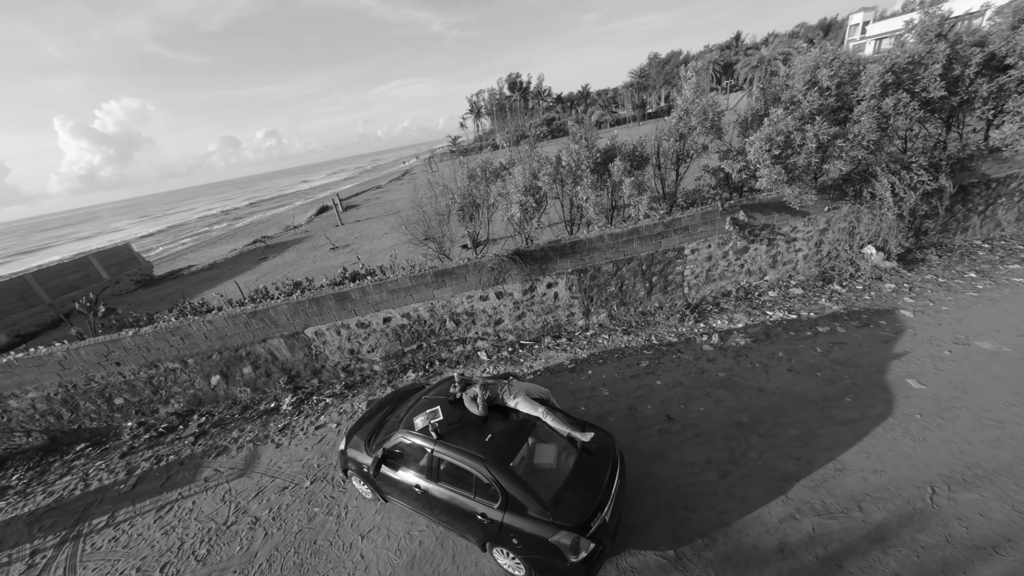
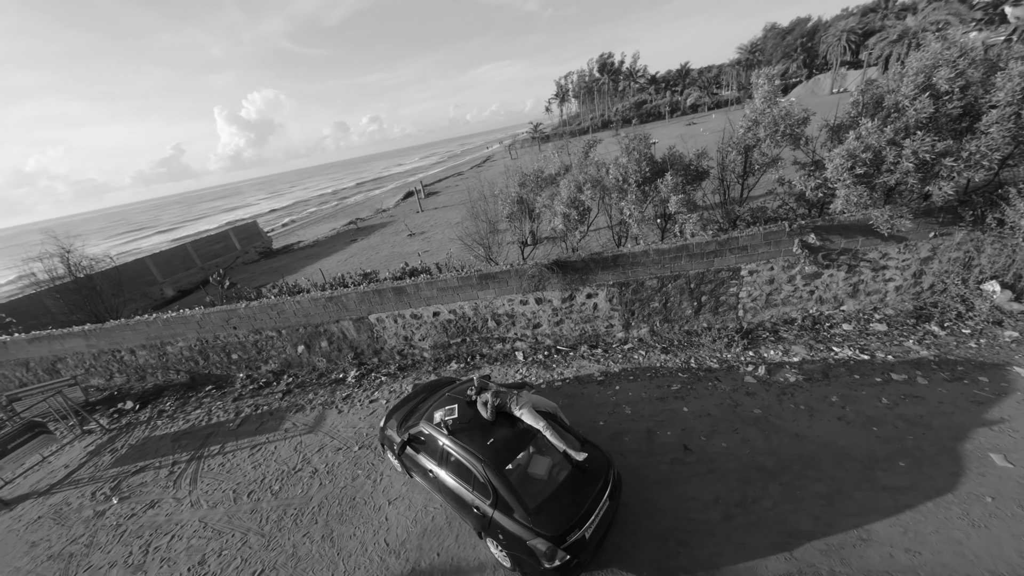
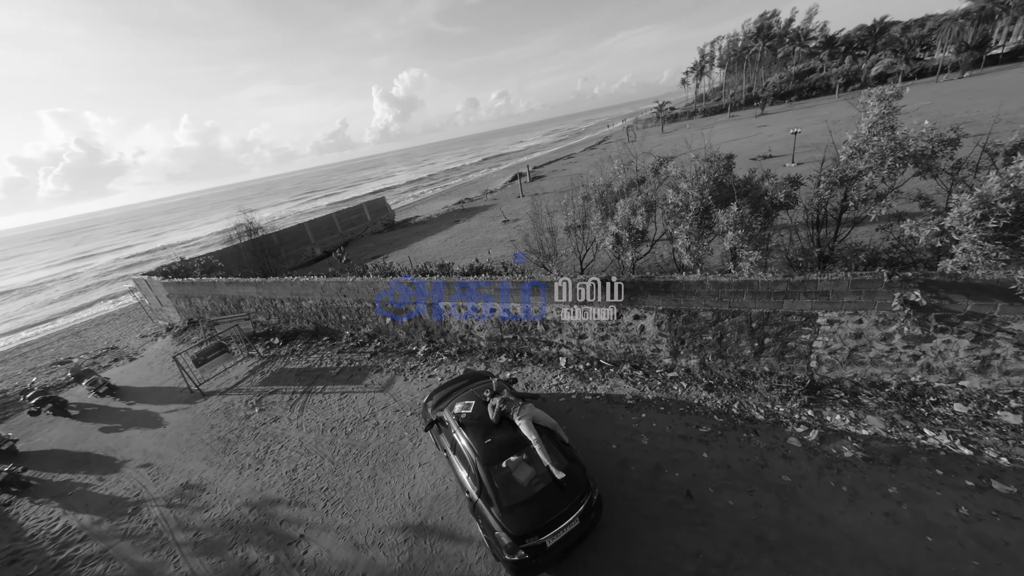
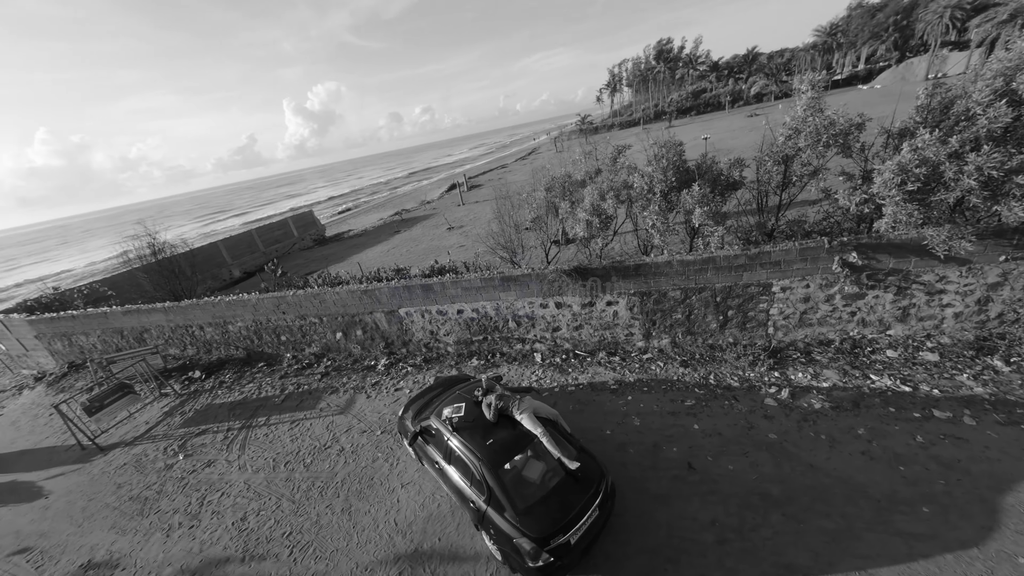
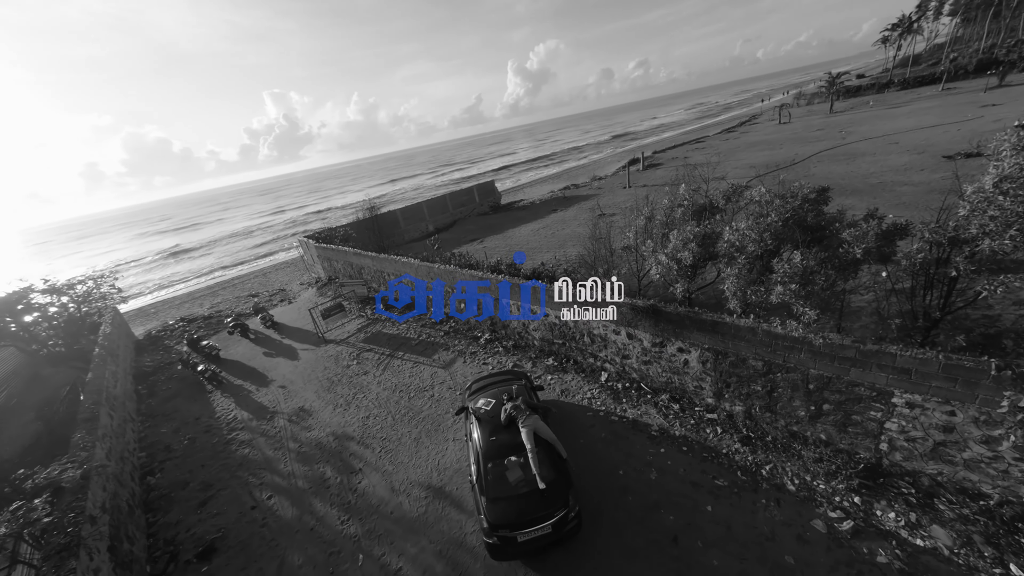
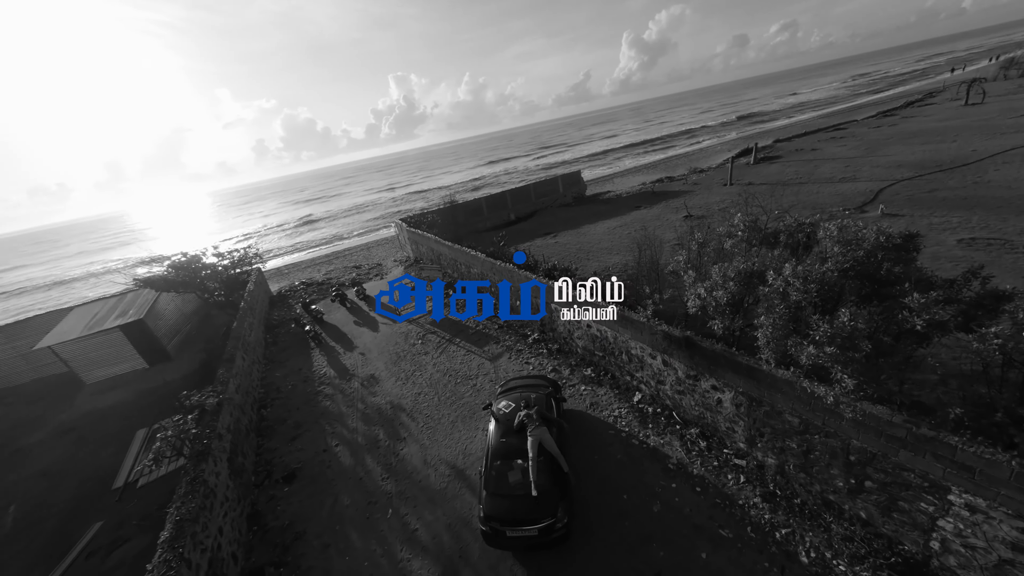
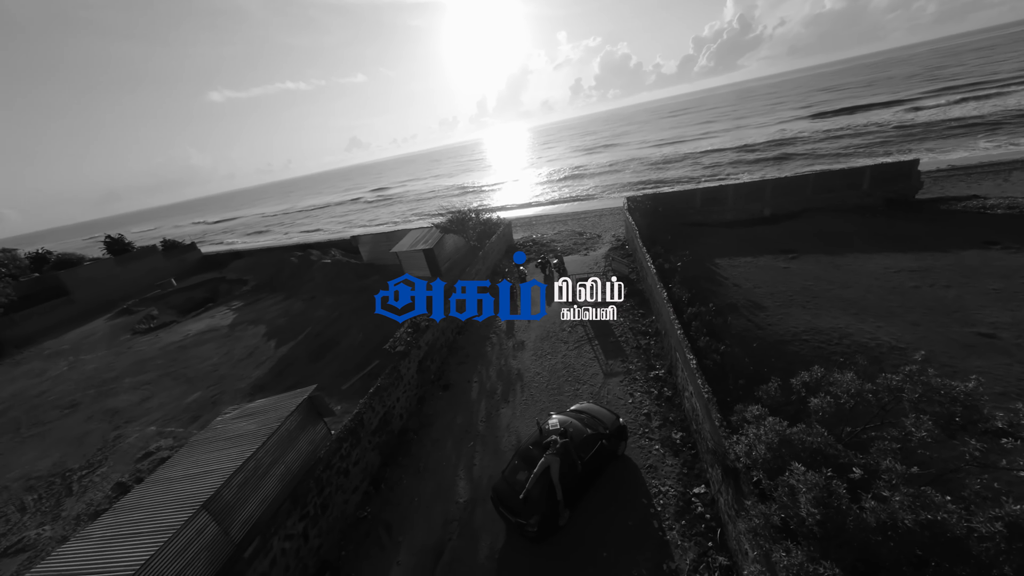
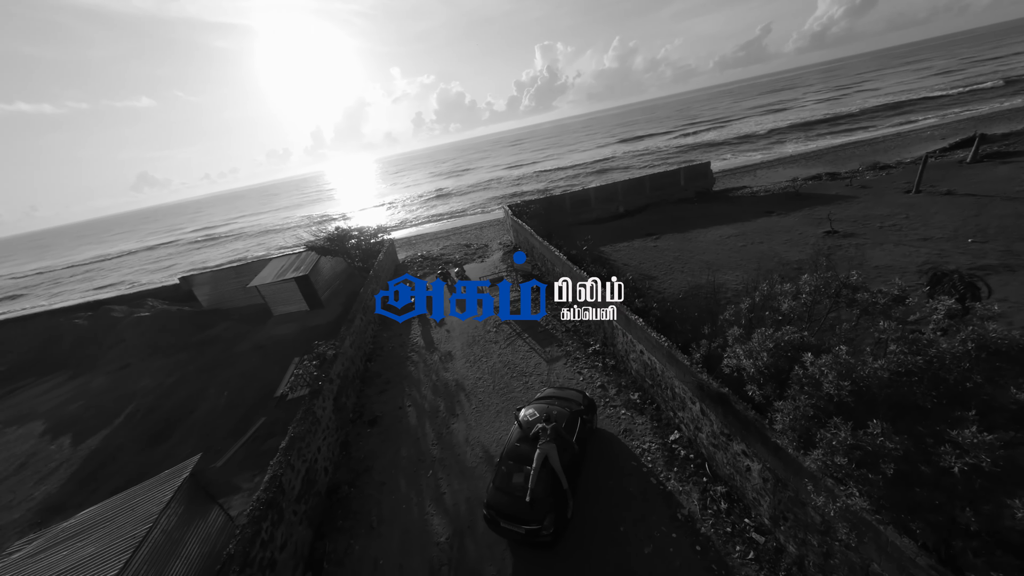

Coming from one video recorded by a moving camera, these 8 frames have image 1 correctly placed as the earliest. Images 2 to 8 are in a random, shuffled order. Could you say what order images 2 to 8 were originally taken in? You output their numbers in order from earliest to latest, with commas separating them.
2, 4, 3, 5, 6, 8, 7
